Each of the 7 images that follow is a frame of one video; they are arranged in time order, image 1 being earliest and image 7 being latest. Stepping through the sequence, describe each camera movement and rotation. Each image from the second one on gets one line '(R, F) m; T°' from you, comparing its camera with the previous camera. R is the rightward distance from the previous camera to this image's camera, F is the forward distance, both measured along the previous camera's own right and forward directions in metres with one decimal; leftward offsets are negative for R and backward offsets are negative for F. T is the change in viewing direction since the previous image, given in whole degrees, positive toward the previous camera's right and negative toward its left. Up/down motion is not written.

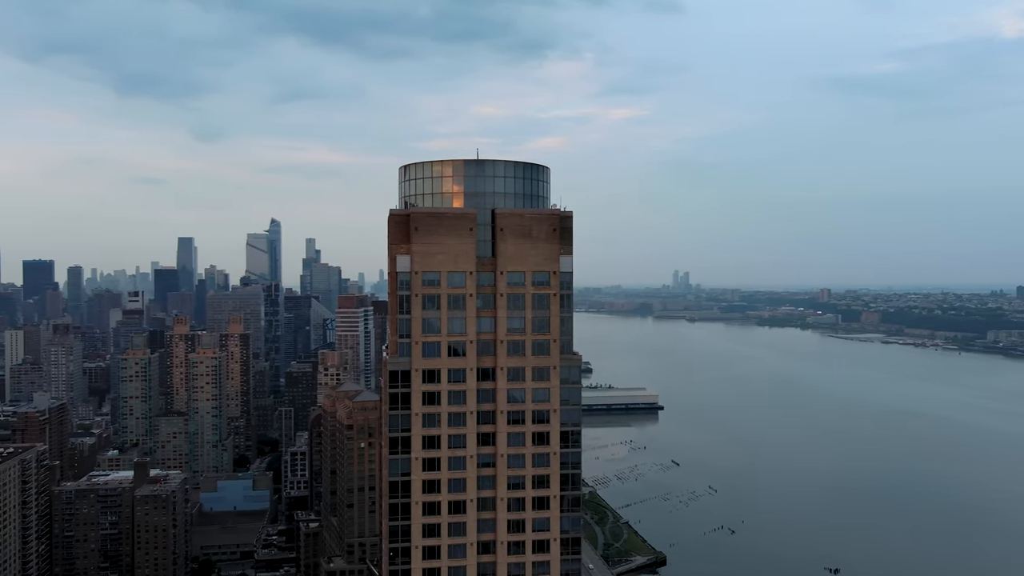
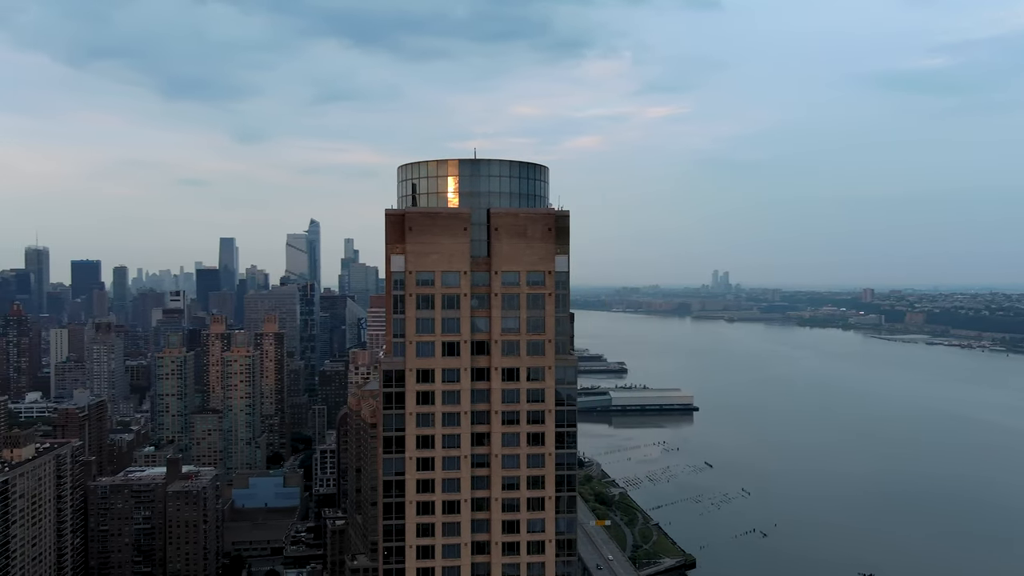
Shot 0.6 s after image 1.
(+1.2, +0.1) m; -3°
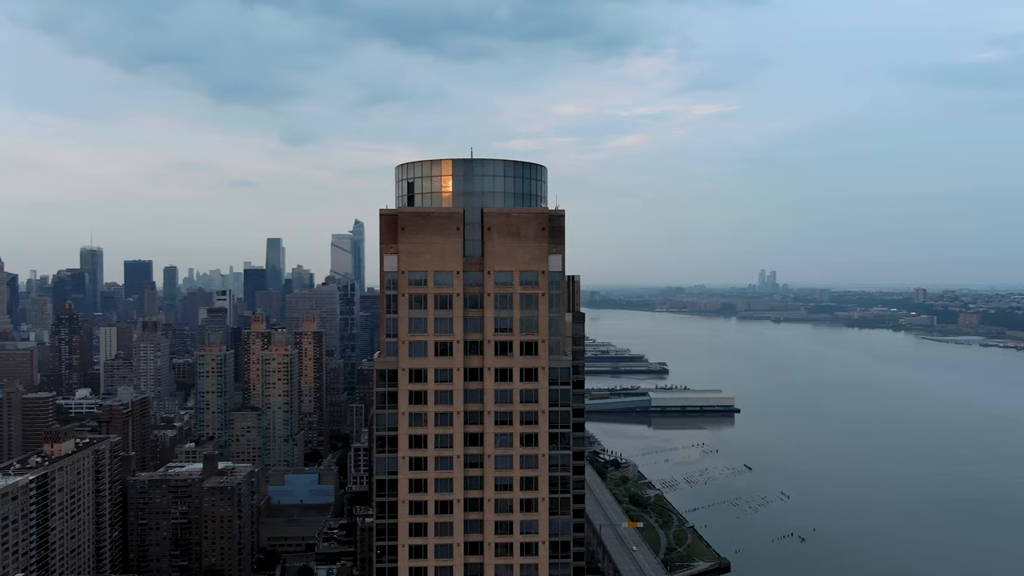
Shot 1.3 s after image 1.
(+1.4, +0.1) m; -3°
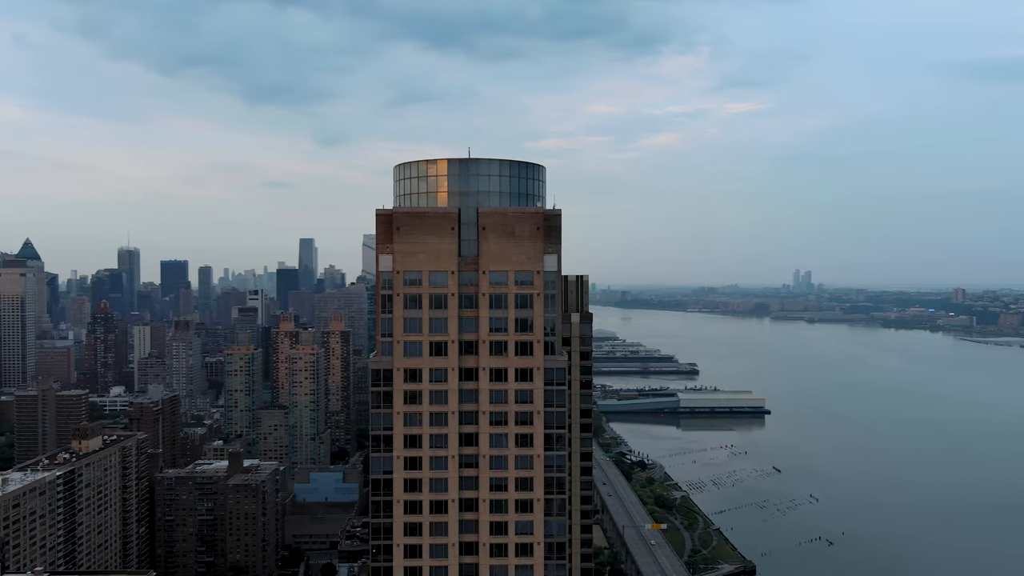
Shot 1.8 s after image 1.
(+1.0, +0.1) m; -2°
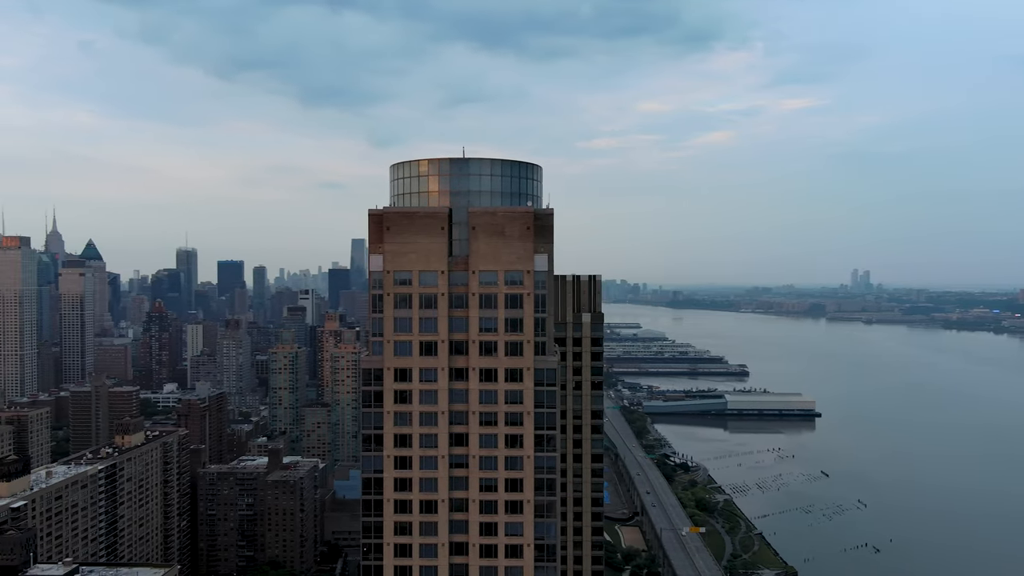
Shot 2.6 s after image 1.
(+1.7, +0.2) m; -4°
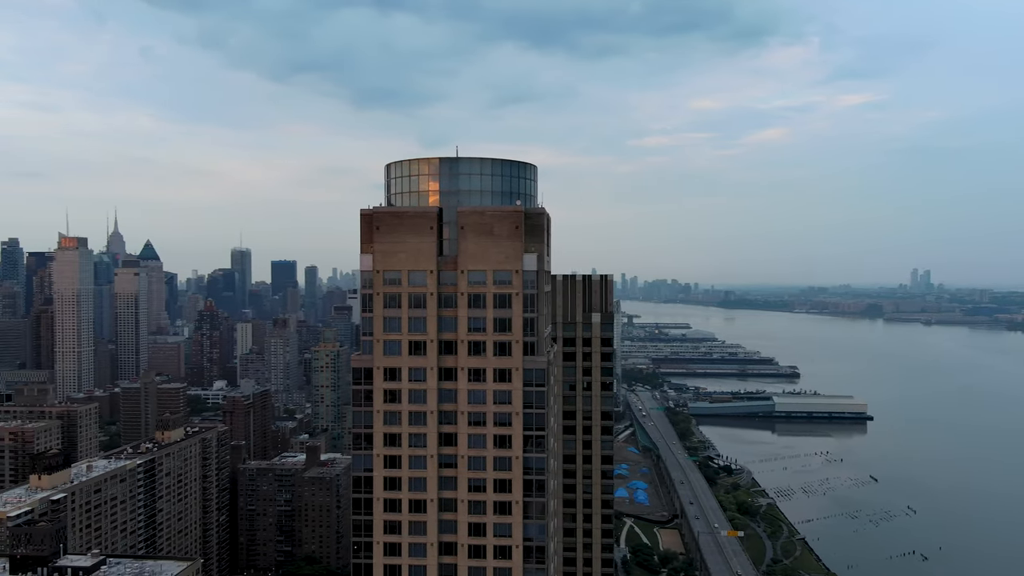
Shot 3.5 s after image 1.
(+1.7, +0.2) m; -4°
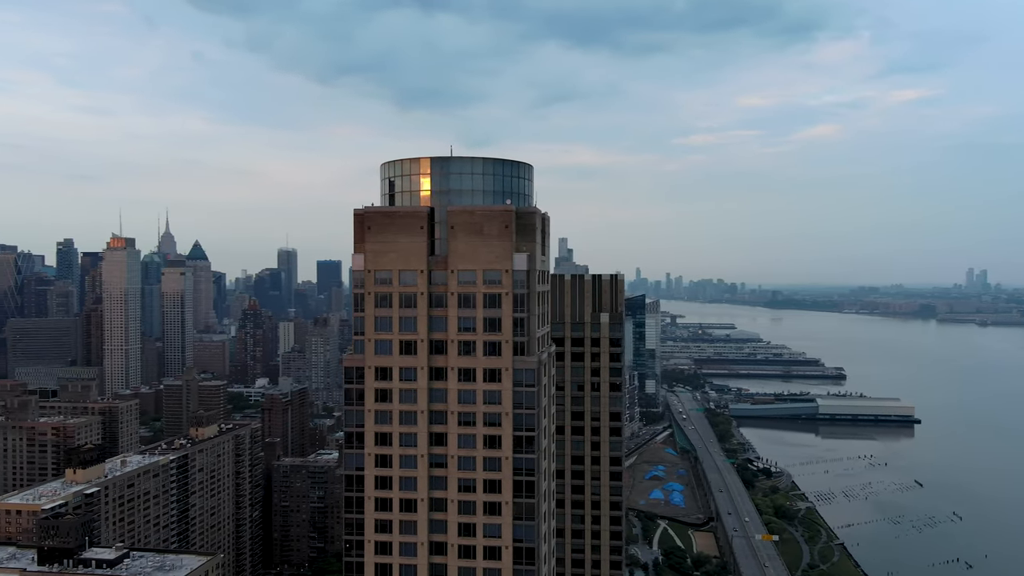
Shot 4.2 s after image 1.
(+1.5, +0.2) m; -3°
